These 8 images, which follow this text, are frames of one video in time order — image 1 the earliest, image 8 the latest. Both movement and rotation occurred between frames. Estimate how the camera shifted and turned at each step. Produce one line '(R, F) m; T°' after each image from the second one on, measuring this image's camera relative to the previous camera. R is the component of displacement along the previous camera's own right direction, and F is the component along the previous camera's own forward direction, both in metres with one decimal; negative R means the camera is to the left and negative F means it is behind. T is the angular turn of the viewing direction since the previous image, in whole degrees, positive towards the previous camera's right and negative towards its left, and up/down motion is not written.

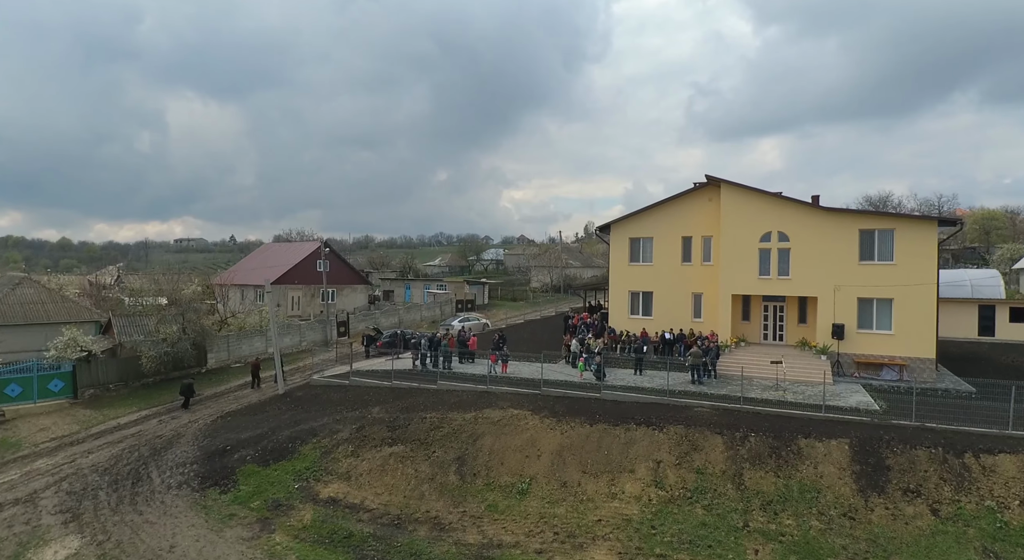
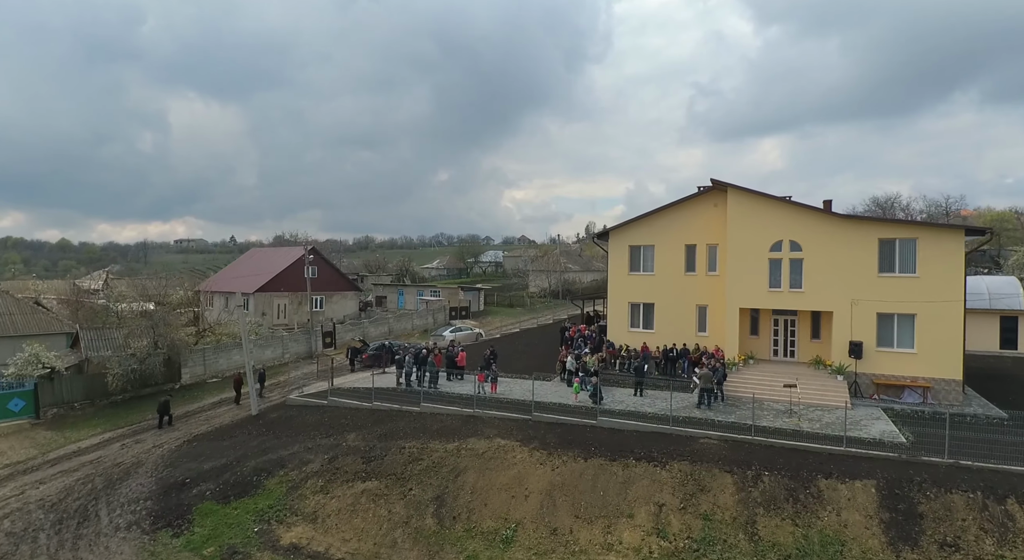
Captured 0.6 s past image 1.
(+0.4, +1.9) m; 0°
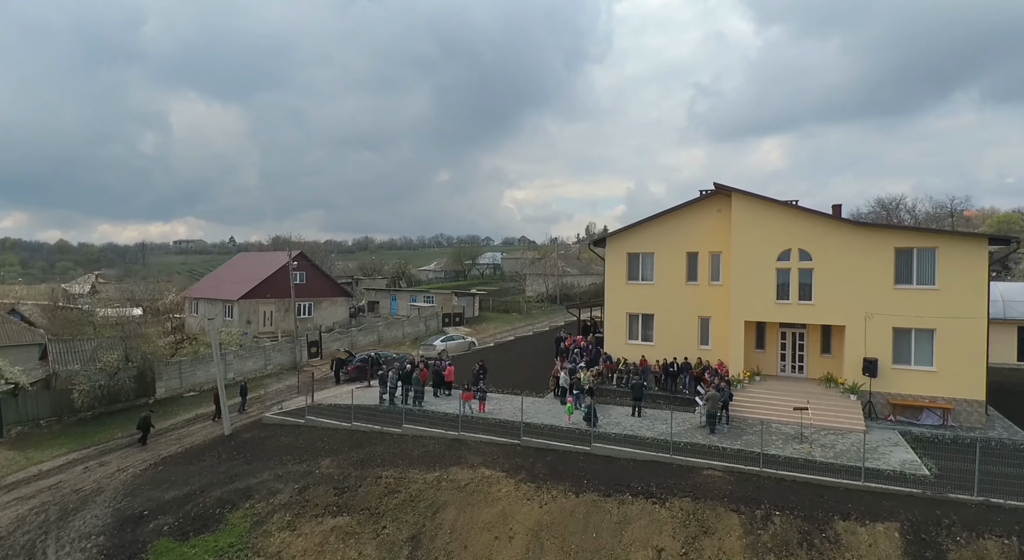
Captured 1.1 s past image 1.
(+0.4, +1.5) m; 0°
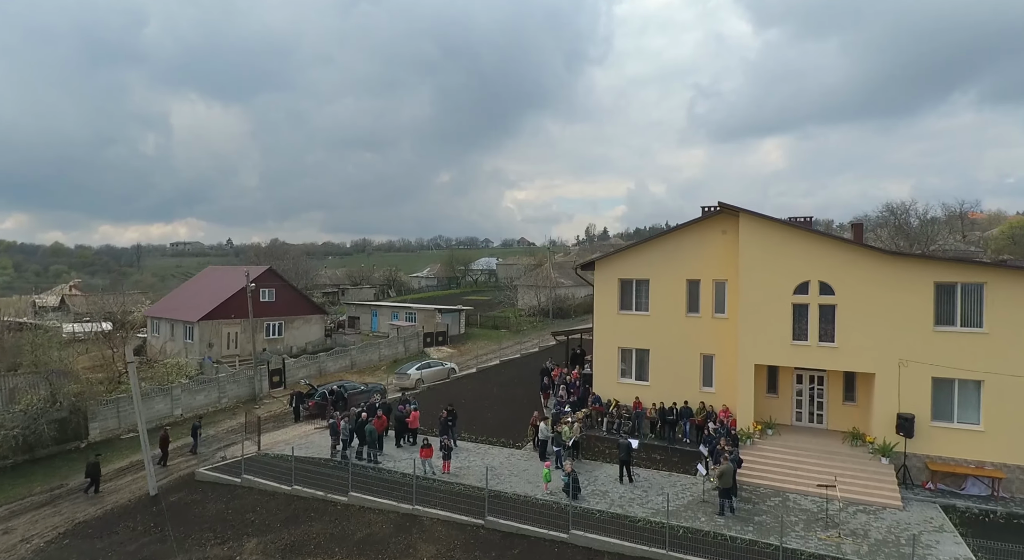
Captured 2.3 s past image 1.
(+0.9, +3.3) m; 0°
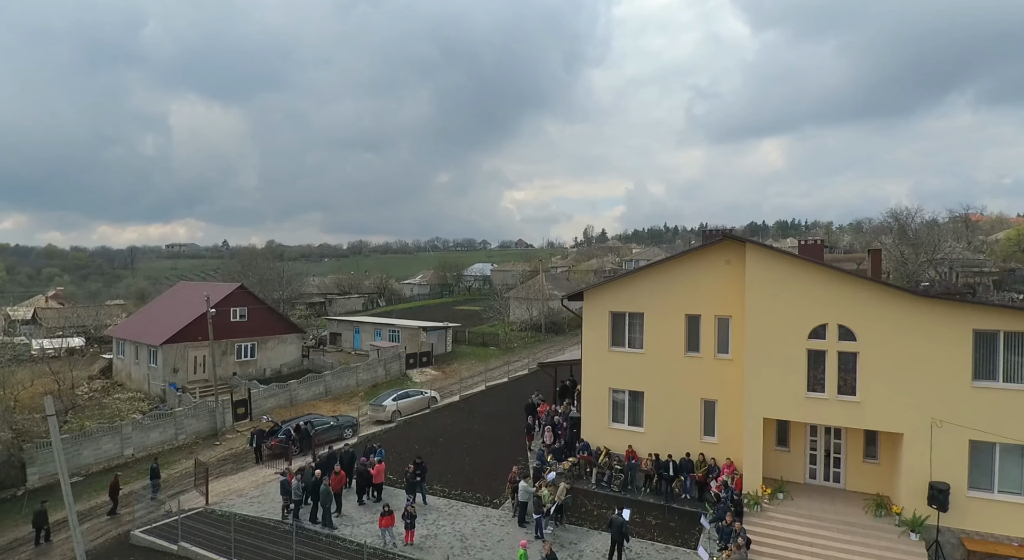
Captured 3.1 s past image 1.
(+0.7, +2.4) m; 0°
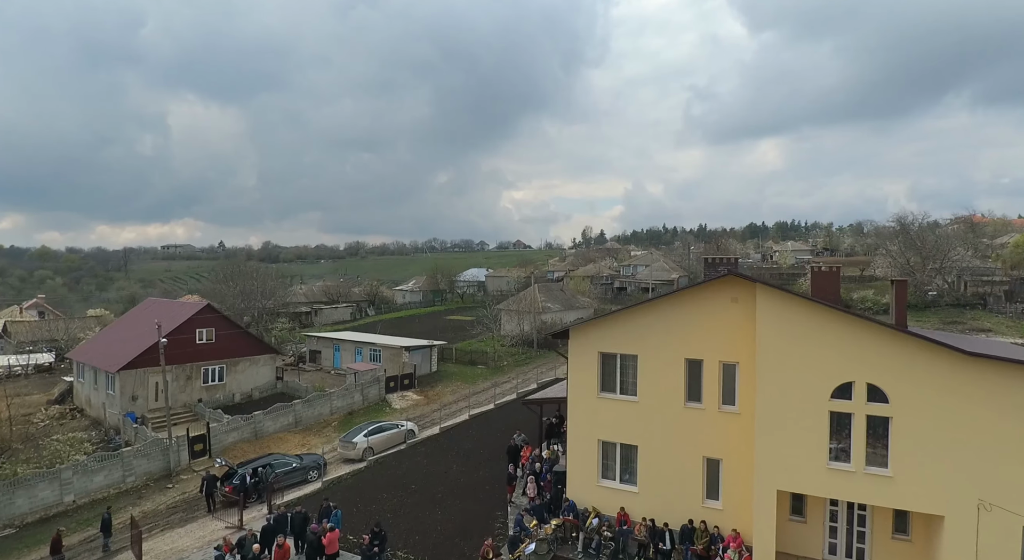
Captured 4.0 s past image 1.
(+0.7, +2.6) m; 0°
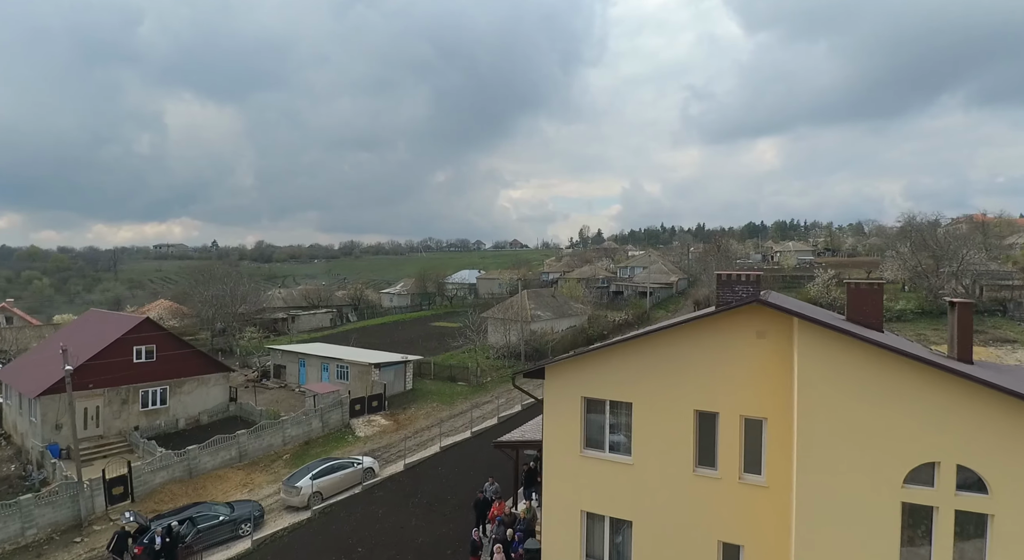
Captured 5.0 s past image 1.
(+0.9, +4.1) m; 0°
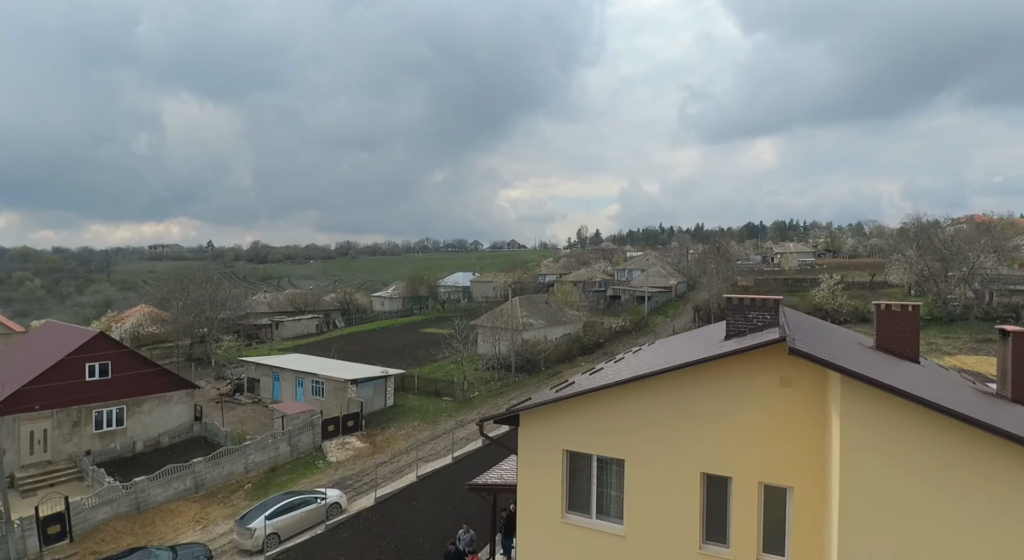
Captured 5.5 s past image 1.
(+0.6, +2.5) m; 0°
